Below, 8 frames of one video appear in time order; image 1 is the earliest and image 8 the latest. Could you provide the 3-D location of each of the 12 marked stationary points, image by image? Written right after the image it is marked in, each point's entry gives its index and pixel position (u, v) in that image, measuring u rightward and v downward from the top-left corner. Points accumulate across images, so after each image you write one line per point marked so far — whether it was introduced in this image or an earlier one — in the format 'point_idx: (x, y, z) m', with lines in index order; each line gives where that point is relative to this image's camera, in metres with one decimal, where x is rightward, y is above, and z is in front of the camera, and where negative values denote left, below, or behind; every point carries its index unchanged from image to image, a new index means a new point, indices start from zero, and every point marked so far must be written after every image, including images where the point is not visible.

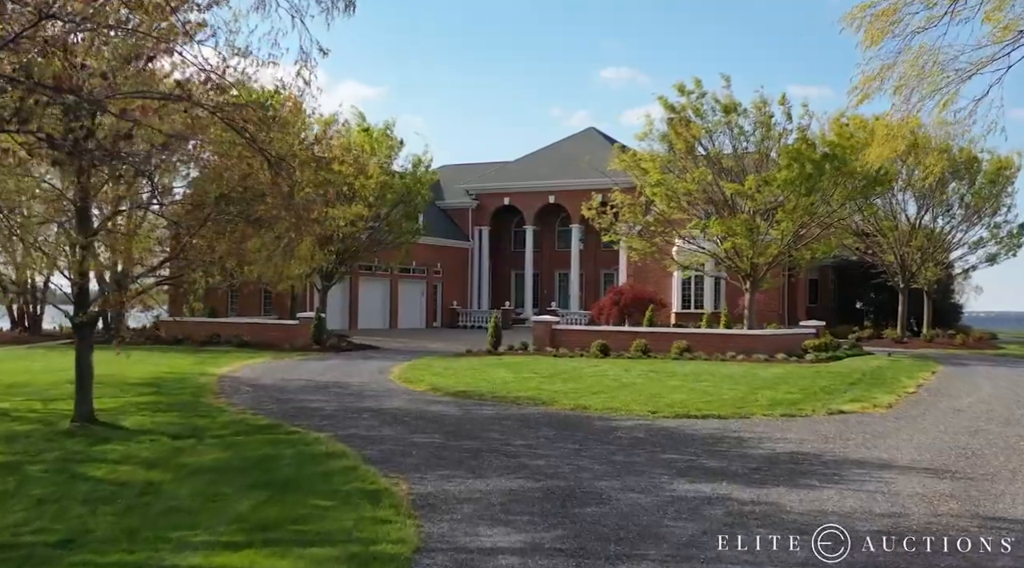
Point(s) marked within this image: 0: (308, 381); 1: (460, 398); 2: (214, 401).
0: (-3.4, -1.6, +17.2) m
1: (-0.7, -1.6, +14.5) m
2: (-4.2, -1.6, +14.6) m
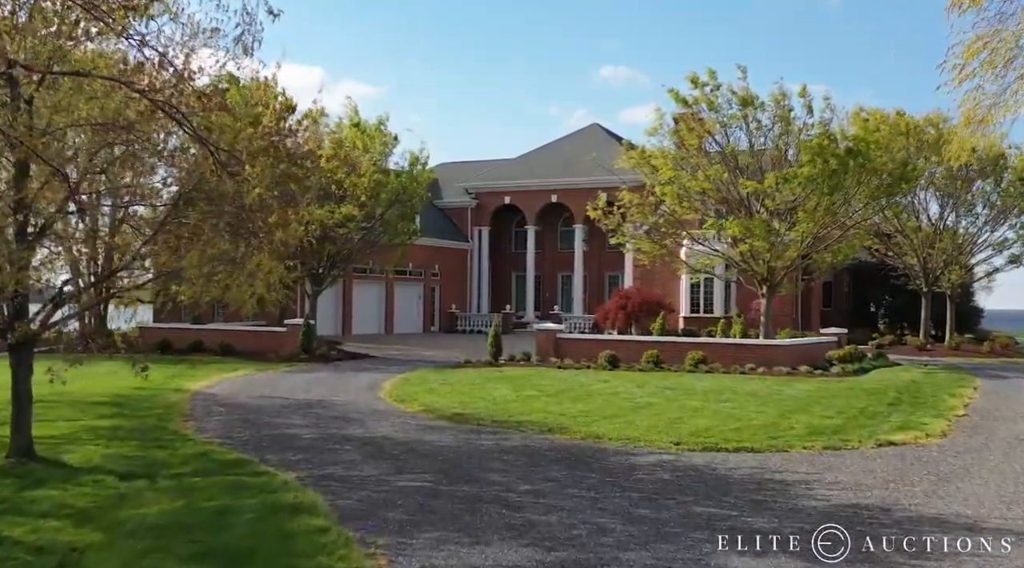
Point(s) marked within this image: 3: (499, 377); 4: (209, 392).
0: (-3.4, -1.8, +15.6) m
1: (-0.7, -1.7, +13.0) m
2: (-4.2, -1.8, +13.1) m
3: (-0.2, -1.7, +18.5) m
4: (-4.9, -1.8, +16.8) m
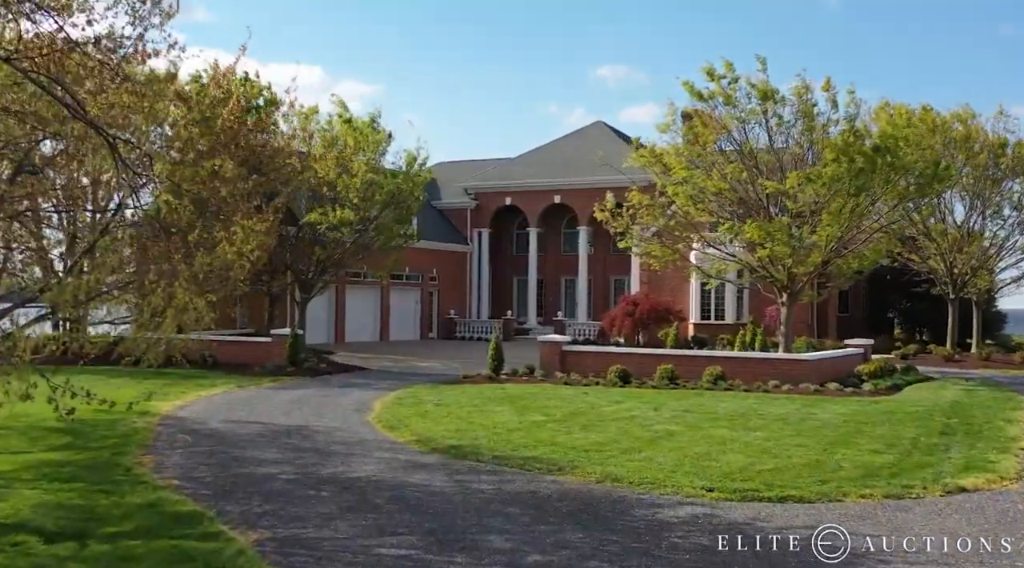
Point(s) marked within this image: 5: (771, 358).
0: (-3.3, -1.9, +14.0) m
1: (-0.7, -1.9, +11.3) m
2: (-4.1, -2.0, +11.4) m
3: (-0.2, -1.8, +16.9) m
4: (-4.9, -1.9, +15.2) m
5: (+4.7, -1.4, +18.8) m
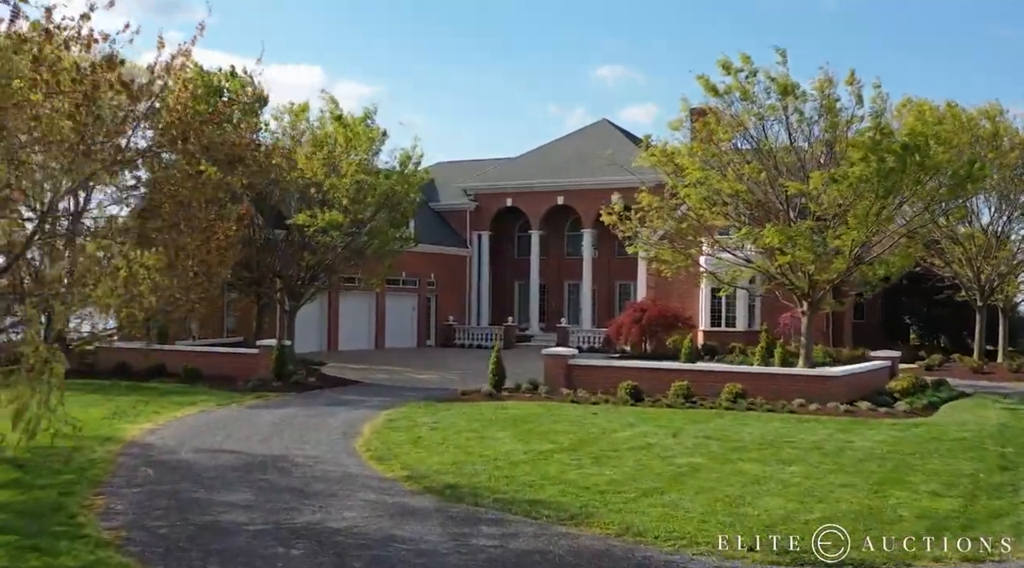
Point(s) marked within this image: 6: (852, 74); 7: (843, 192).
0: (-3.3, -2.1, +12.5) m
1: (-0.6, -2.1, +9.9) m
2: (-4.1, -2.1, +10.0) m
3: (-0.2, -2.0, +15.4) m
4: (-4.8, -2.1, +13.7) m
5: (+4.8, -1.5, +17.3) m
6: (+6.2, +3.9, +19.1) m
7: (+6.0, +1.5, +19.1) m
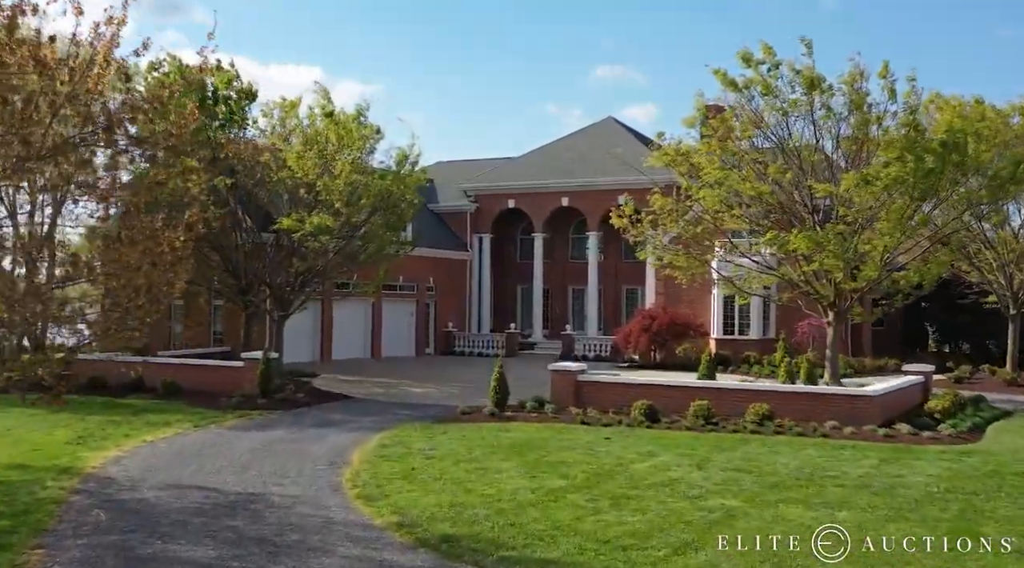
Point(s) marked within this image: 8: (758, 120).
0: (-3.2, -2.3, +11.0) m
1: (-0.6, -2.2, +8.4) m
2: (-4.0, -2.3, +8.5) m
3: (-0.1, -2.2, +13.9) m
4: (-4.8, -2.2, +12.2) m
5: (+4.8, -1.7, +15.8) m
6: (+6.3, +3.7, +17.6) m
7: (+6.1, +1.4, +17.6) m
8: (+4.6, +3.0, +19.0) m
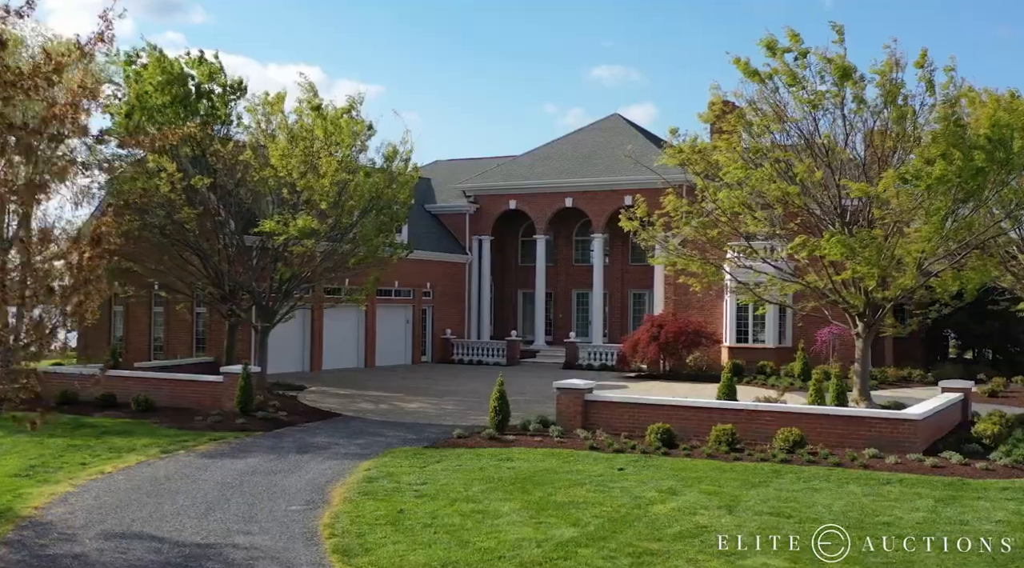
0: (-3.2, -2.4, +9.4) m
1: (-0.5, -2.4, +6.8) m
2: (-4.0, -2.4, +6.9) m
3: (-0.1, -2.3, +12.3) m
4: (-4.8, -2.4, +10.7) m
5: (+4.9, -1.8, +14.2) m
6: (+6.3, +3.6, +16.0) m
7: (+6.1, +1.2, +16.0) m
8: (+4.6, +2.9, +17.4) m
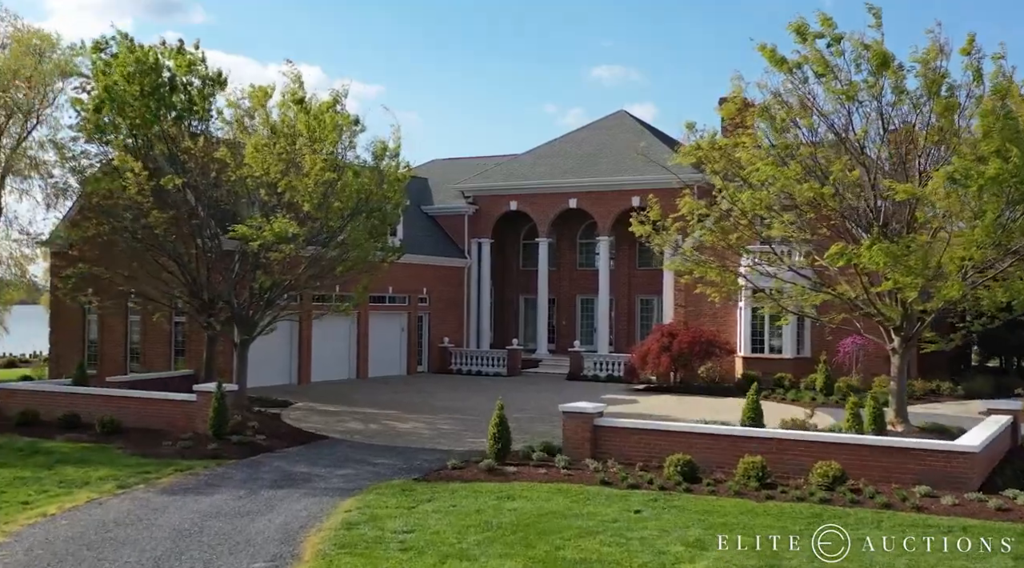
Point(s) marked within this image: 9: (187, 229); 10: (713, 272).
0: (-3.2, -2.6, +7.8) m
1: (-0.5, -2.6, +5.1) m
2: (-4.0, -2.6, +5.2) m
3: (-0.1, -2.5, +10.7) m
4: (-4.7, -2.6, +9.0) m
5: (+4.9, -2.0, +12.5) m
6: (+6.4, +3.4, +14.3) m
7: (+6.1, +1.1, +14.3) m
8: (+4.6, +2.7, +15.8) m
9: (-6.0, +1.0, +19.2) m
10: (+3.4, +0.2, +17.8) m
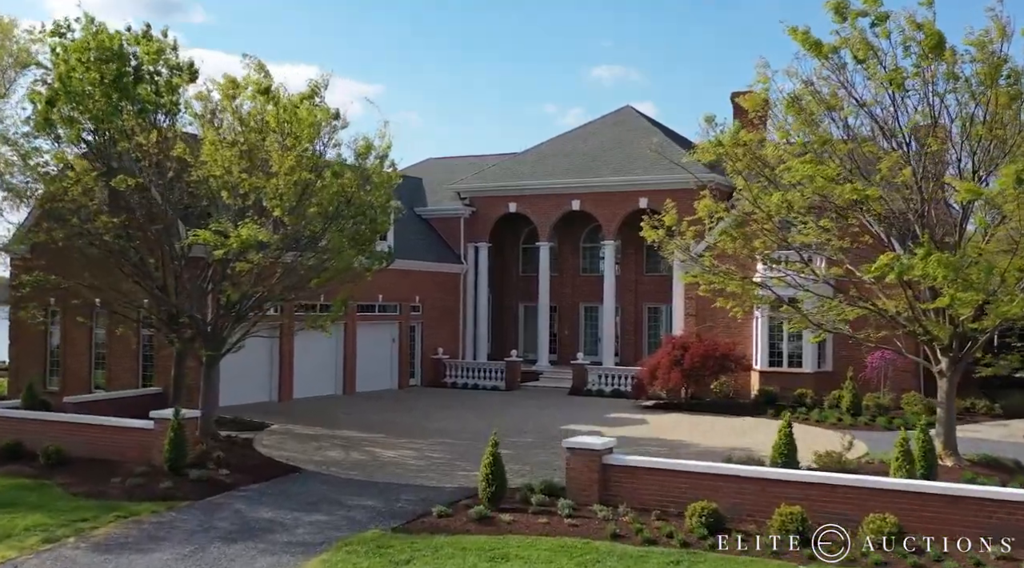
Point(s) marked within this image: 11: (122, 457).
0: (-3.2, -2.8, +5.8) m
1: (-0.6, -2.8, +3.2) m
2: (-4.1, -2.8, +3.3) m
3: (-0.1, -2.7, +8.7) m
4: (-4.8, -2.8, +7.0) m
5: (+4.8, -2.2, +10.6) m
6: (+6.3, +3.2, +12.3) m
7: (+6.0, +0.9, +12.3) m
8: (+4.5, +2.5, +13.8) m
9: (-6.1, +0.8, +17.3) m
10: (+3.4, 0.0, +15.8) m
11: (-5.9, -2.6, +15.5) m
